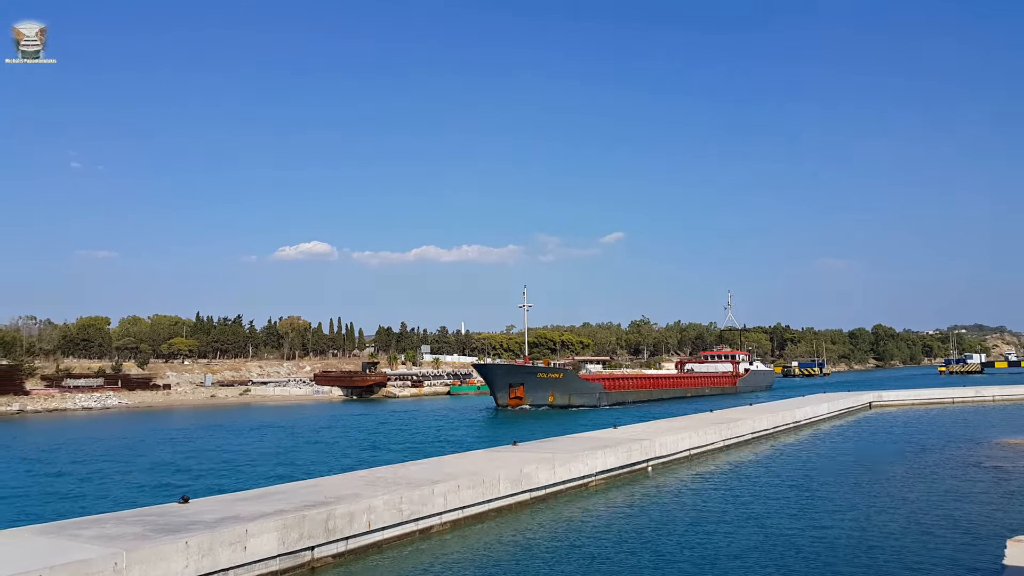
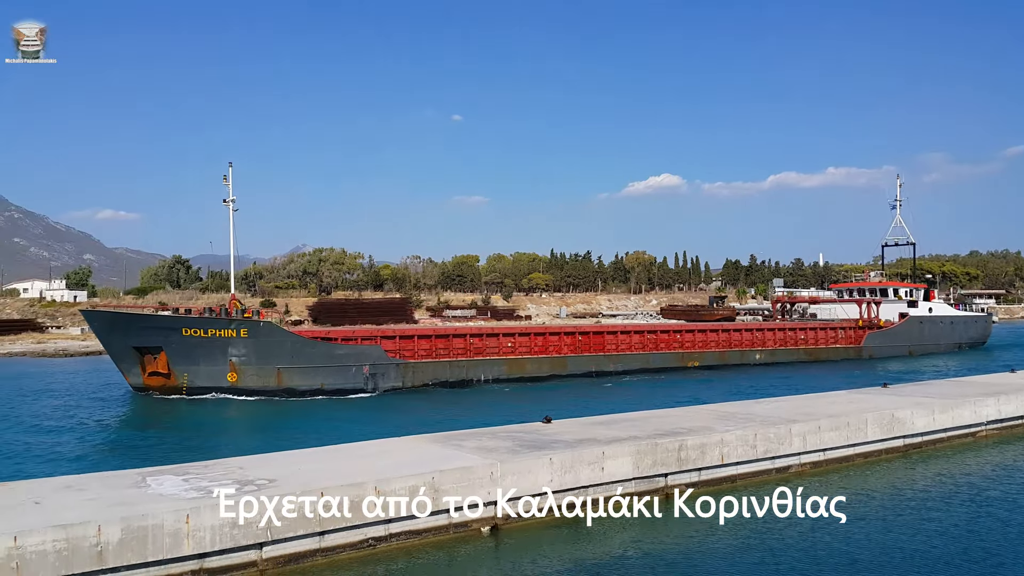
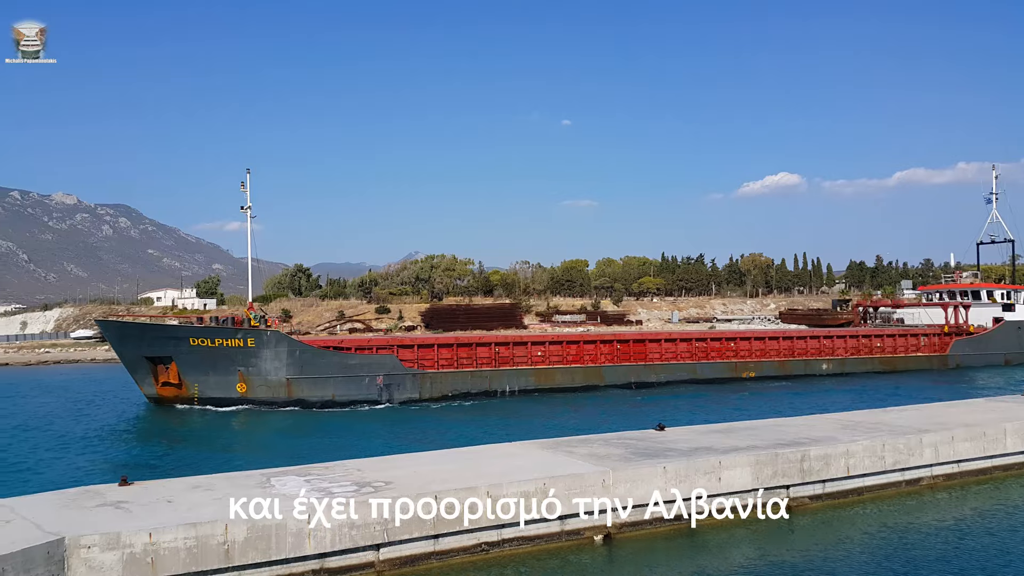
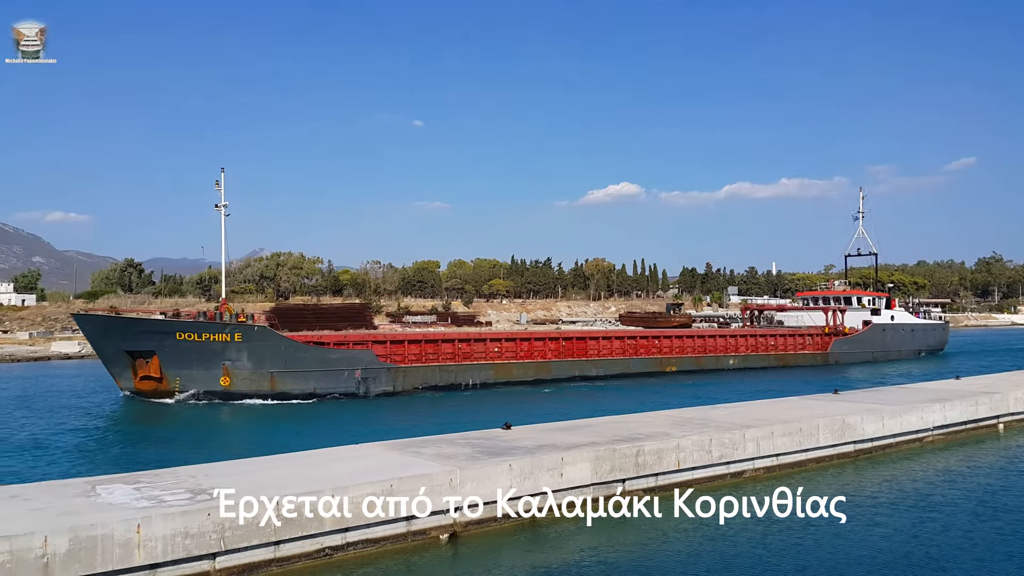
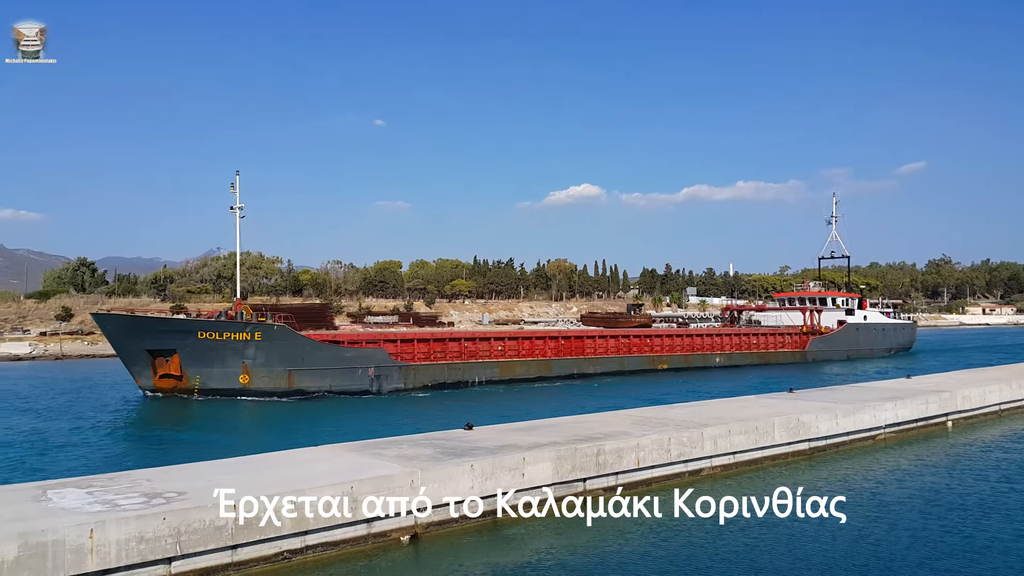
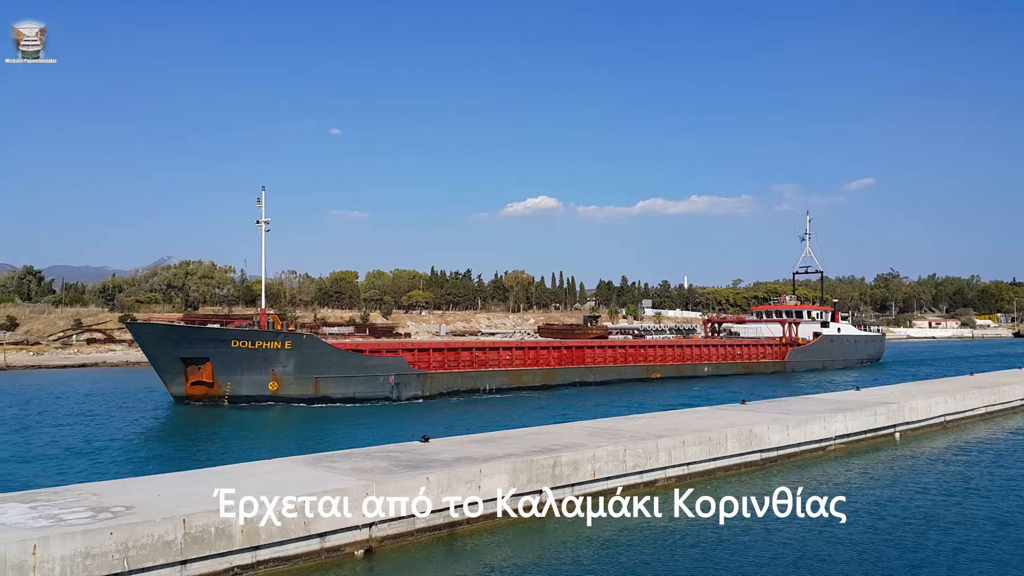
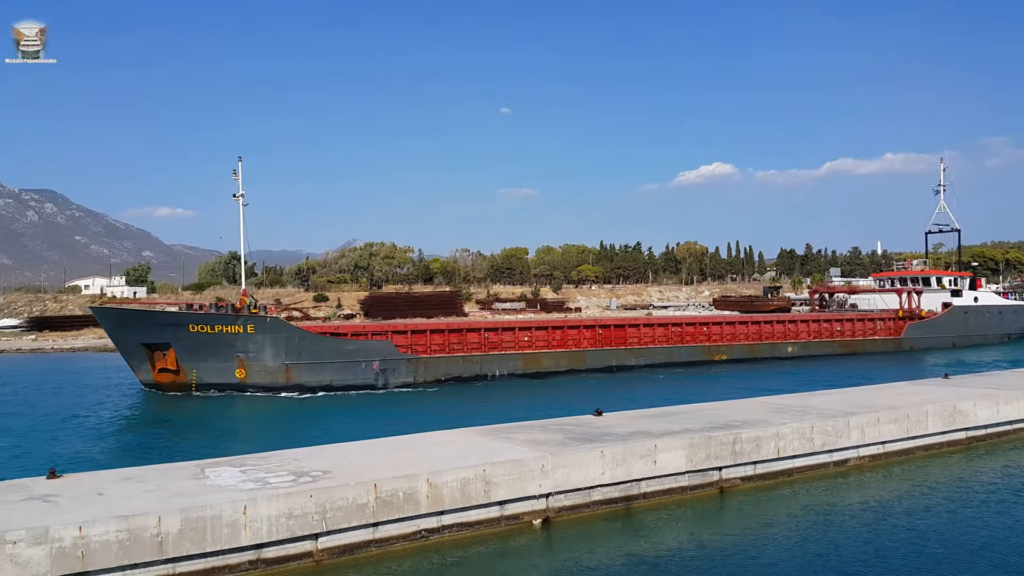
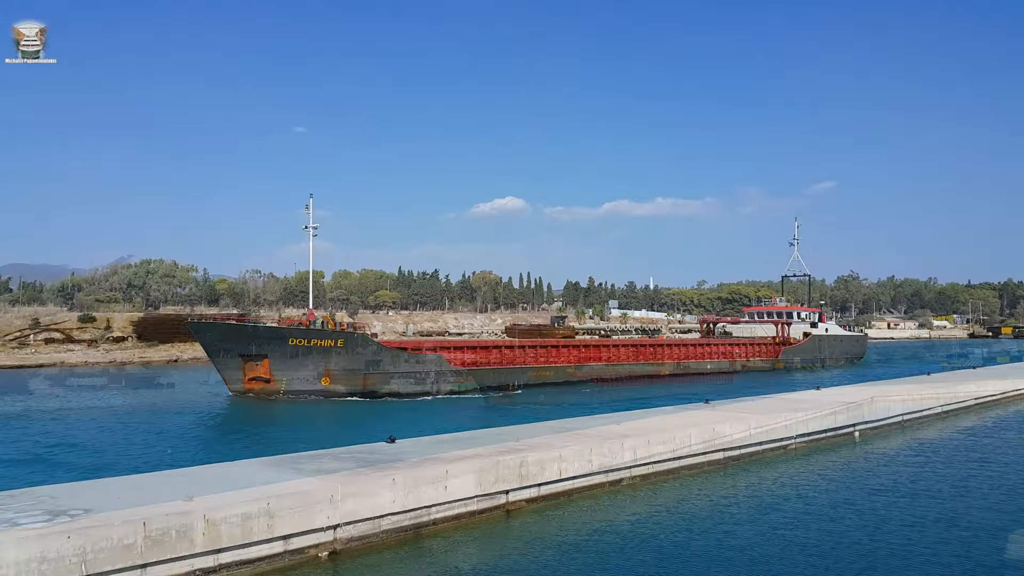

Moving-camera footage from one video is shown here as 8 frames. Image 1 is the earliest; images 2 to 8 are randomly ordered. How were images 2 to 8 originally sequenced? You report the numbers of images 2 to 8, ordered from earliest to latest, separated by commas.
8, 6, 5, 4, 2, 7, 3
